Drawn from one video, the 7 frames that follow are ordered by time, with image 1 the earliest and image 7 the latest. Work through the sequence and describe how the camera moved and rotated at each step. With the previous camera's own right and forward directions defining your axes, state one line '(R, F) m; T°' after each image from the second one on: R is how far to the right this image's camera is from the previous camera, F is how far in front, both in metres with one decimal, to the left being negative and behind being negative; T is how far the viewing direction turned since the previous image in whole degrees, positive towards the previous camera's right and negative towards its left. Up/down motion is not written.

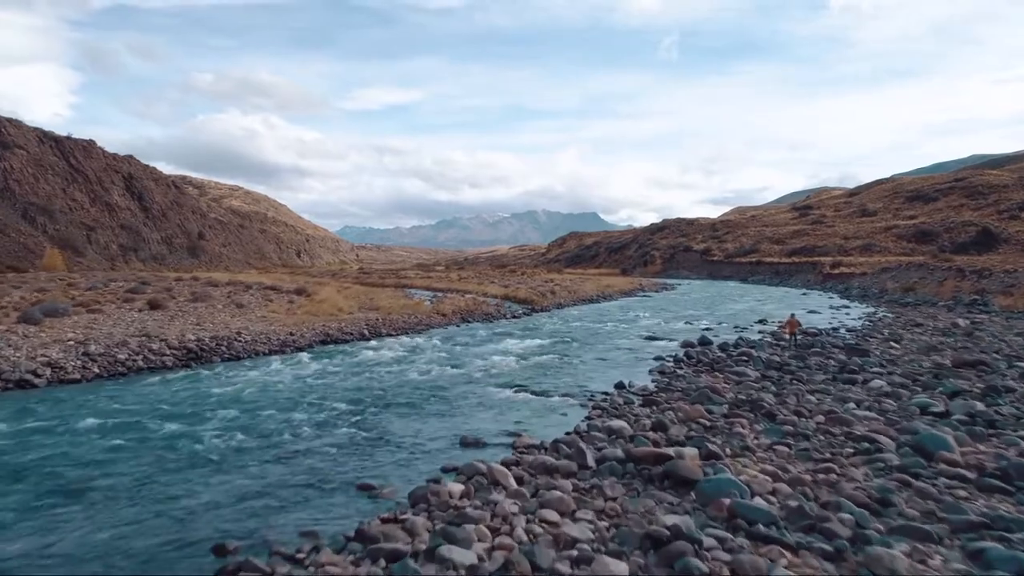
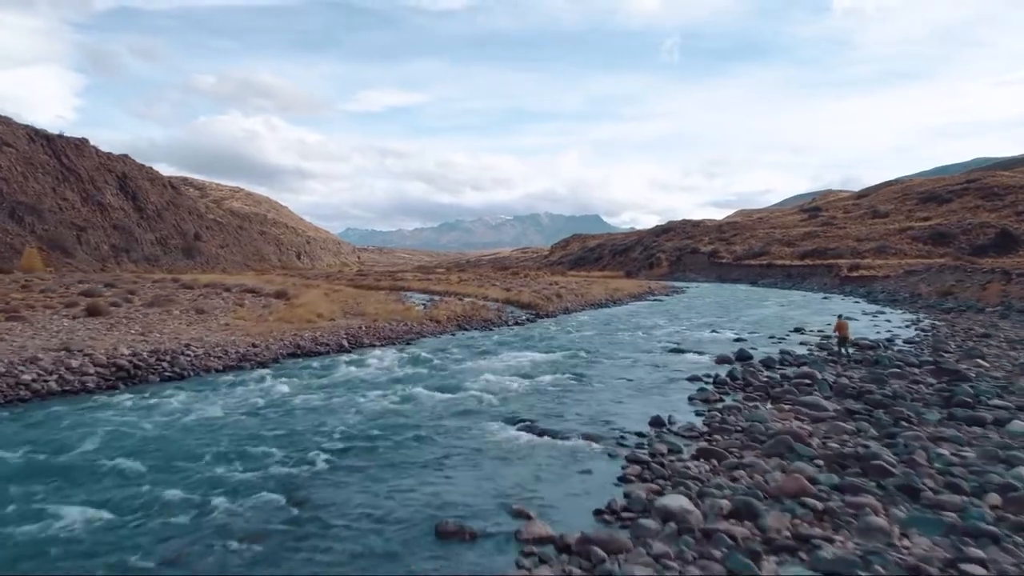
(0.0, +3.7) m; 0°
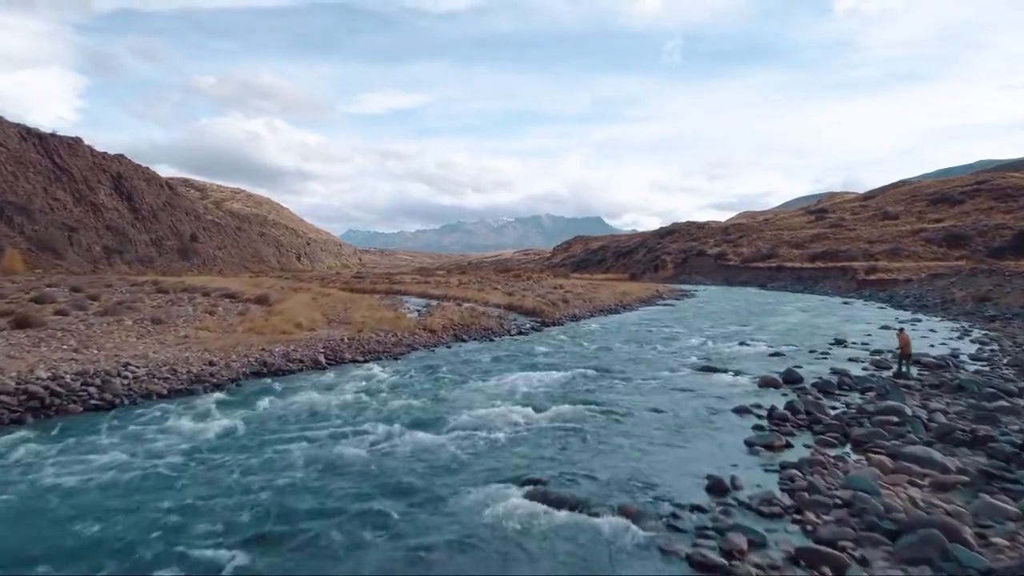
(0.0, +3.2) m; 0°
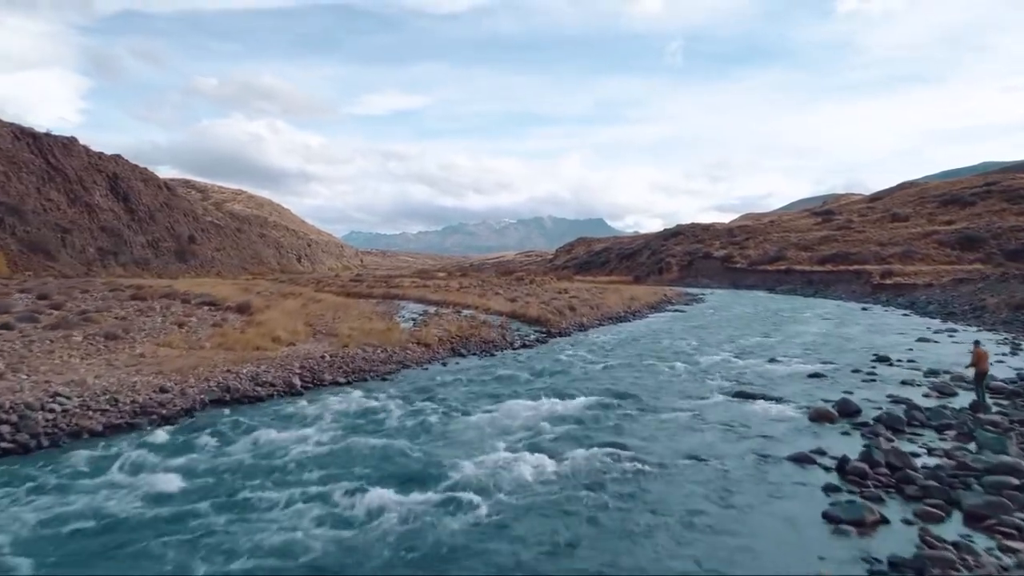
(0.0, +2.6) m; 0°
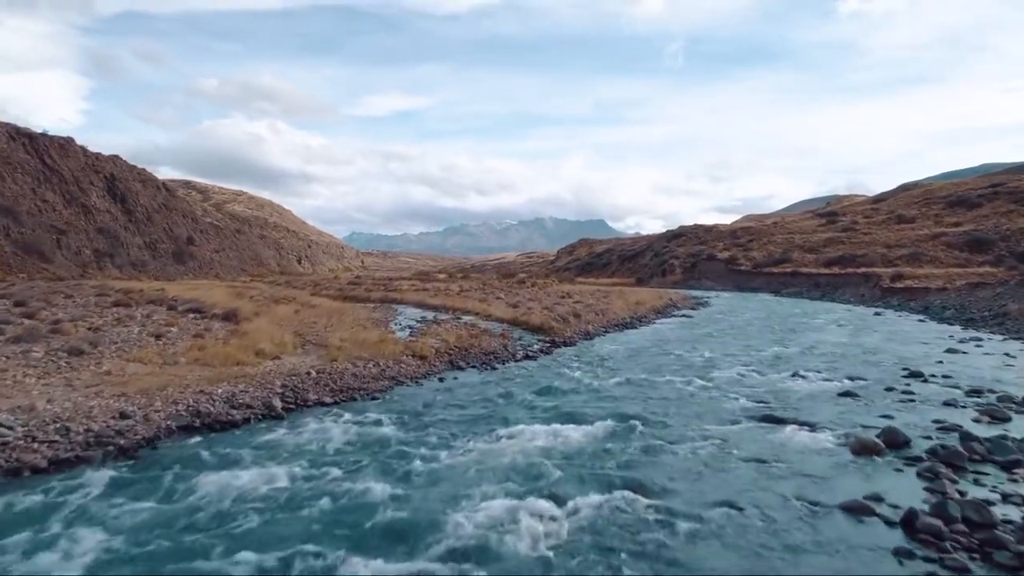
(0.0, +1.6) m; 0°
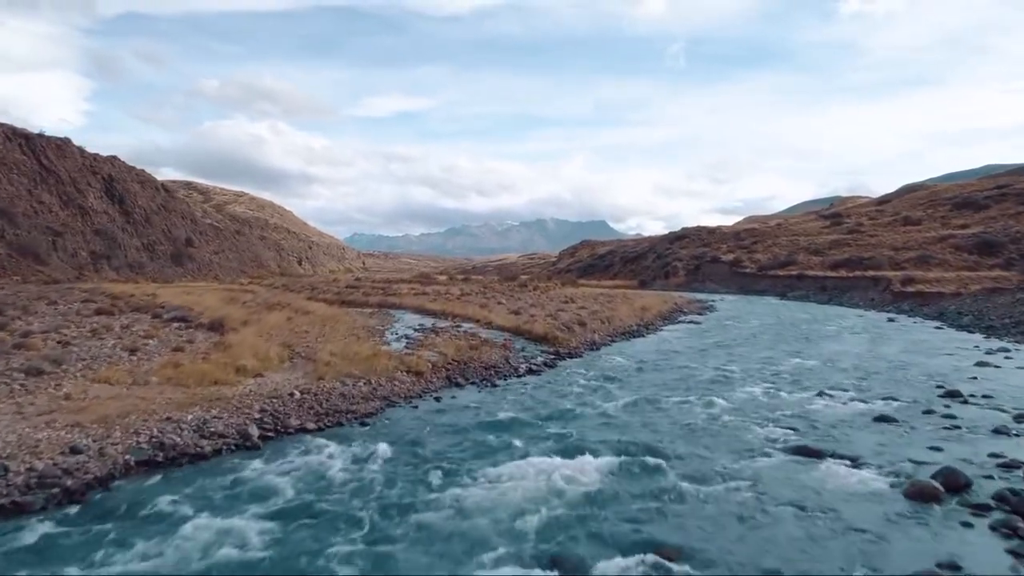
(0.0, +1.6) m; 0°
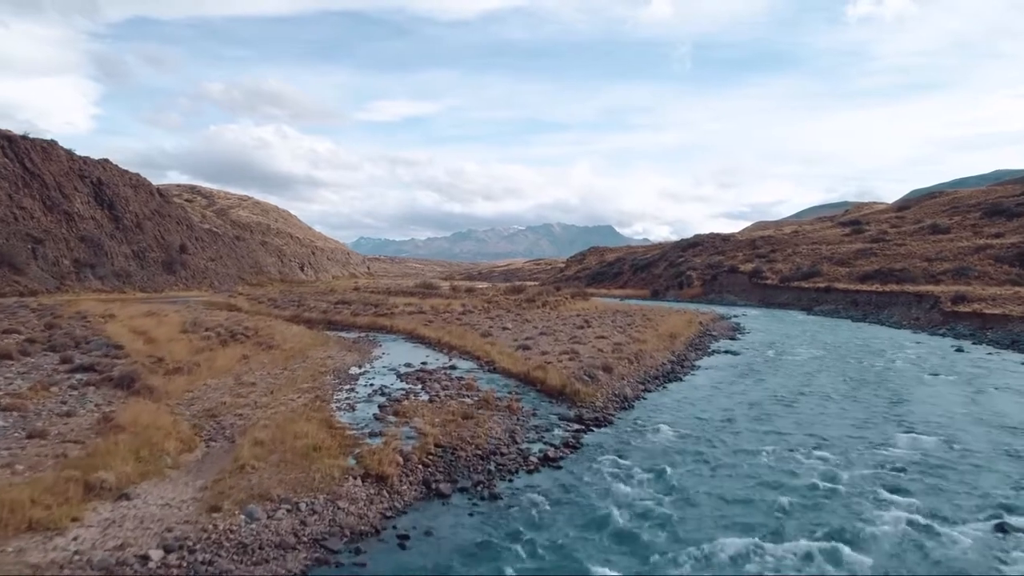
(0.0, +6.8) m; 0°
